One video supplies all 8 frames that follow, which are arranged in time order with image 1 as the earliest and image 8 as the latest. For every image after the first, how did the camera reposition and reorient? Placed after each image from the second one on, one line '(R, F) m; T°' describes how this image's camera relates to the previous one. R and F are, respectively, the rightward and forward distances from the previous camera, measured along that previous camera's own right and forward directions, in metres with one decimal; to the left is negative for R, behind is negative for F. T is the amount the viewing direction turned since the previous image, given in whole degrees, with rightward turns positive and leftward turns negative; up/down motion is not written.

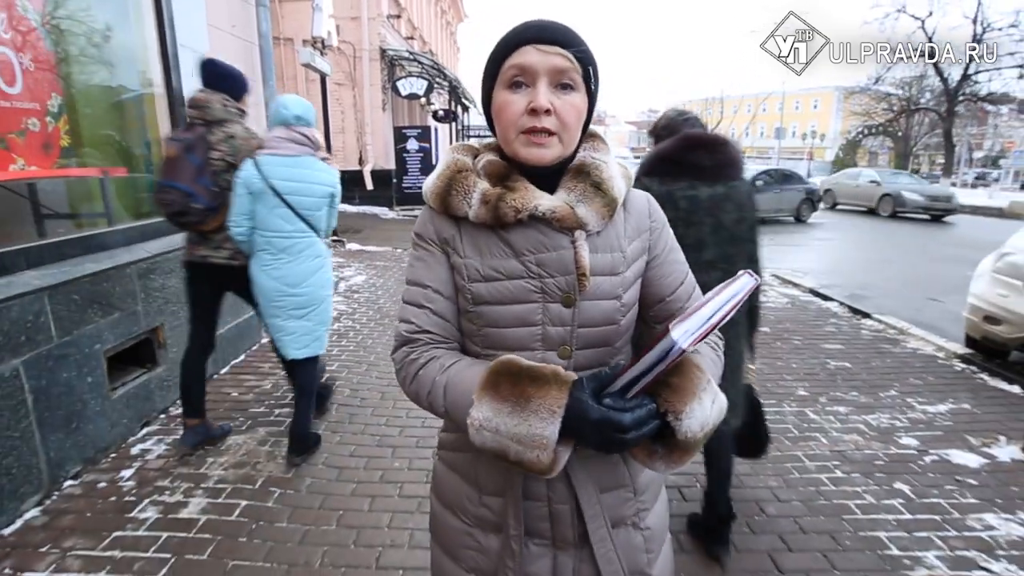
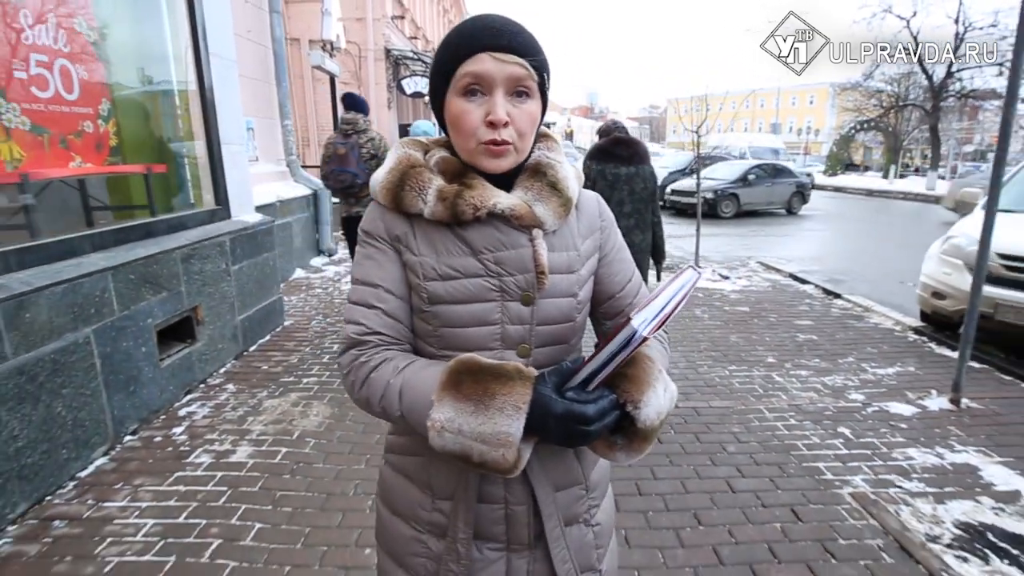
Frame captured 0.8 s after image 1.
(0.0, -0.5) m; 0°
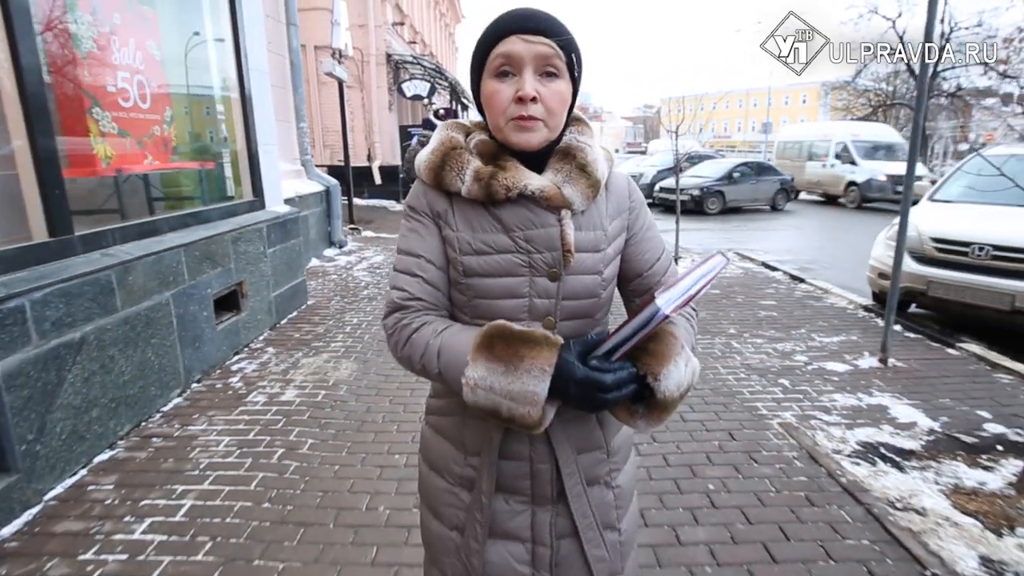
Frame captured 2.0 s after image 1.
(0.0, -0.7) m; 0°
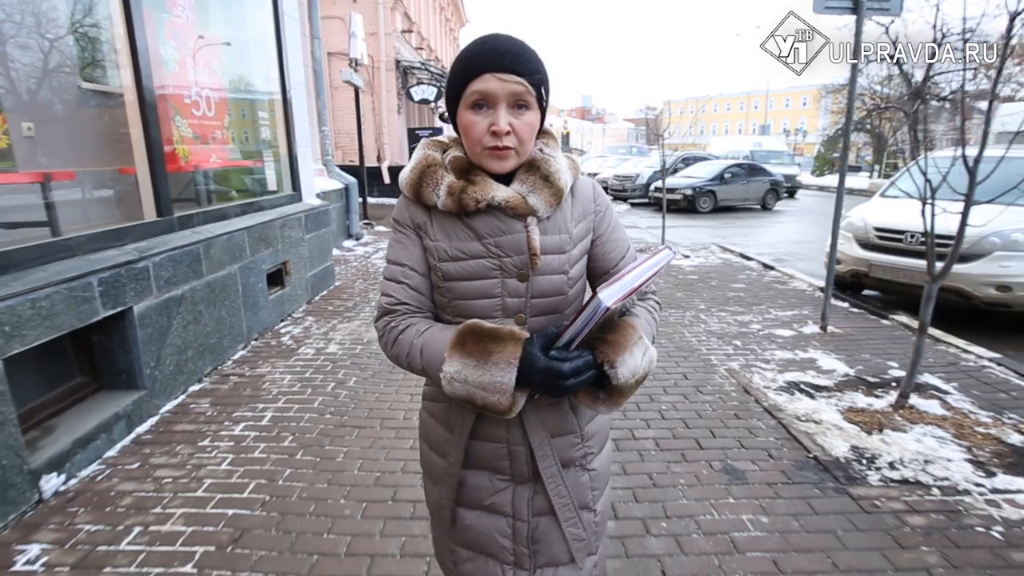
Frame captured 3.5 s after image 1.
(0.0, -0.9) m; 0°
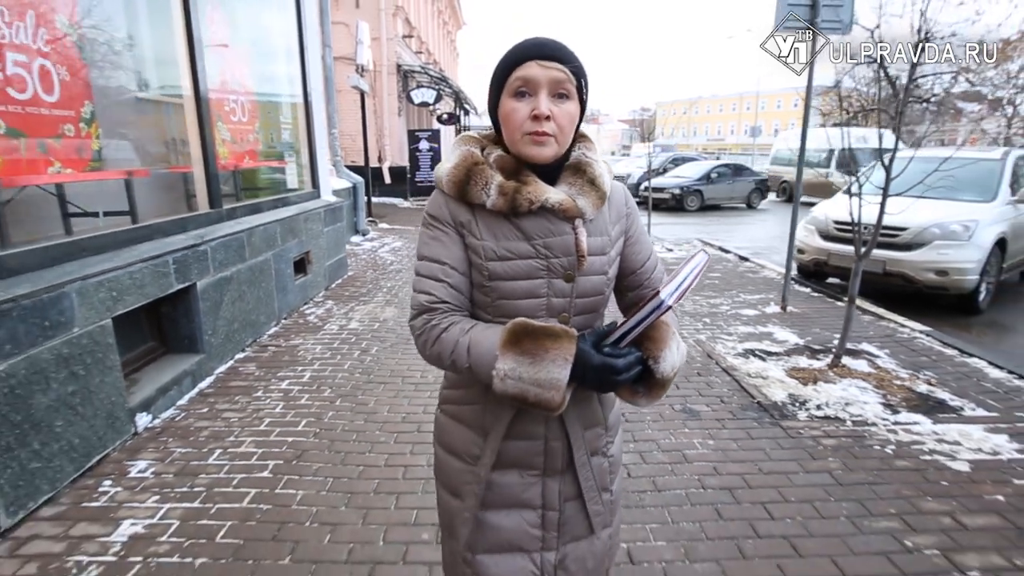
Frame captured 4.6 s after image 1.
(0.0, -0.7) m; +1°
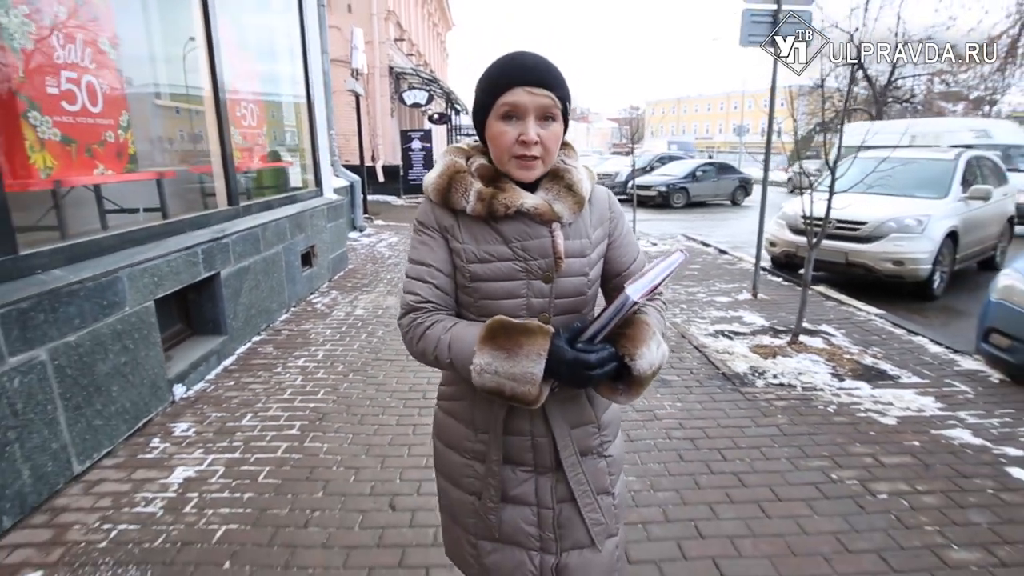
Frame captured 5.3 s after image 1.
(0.0, -0.5) m; +1°
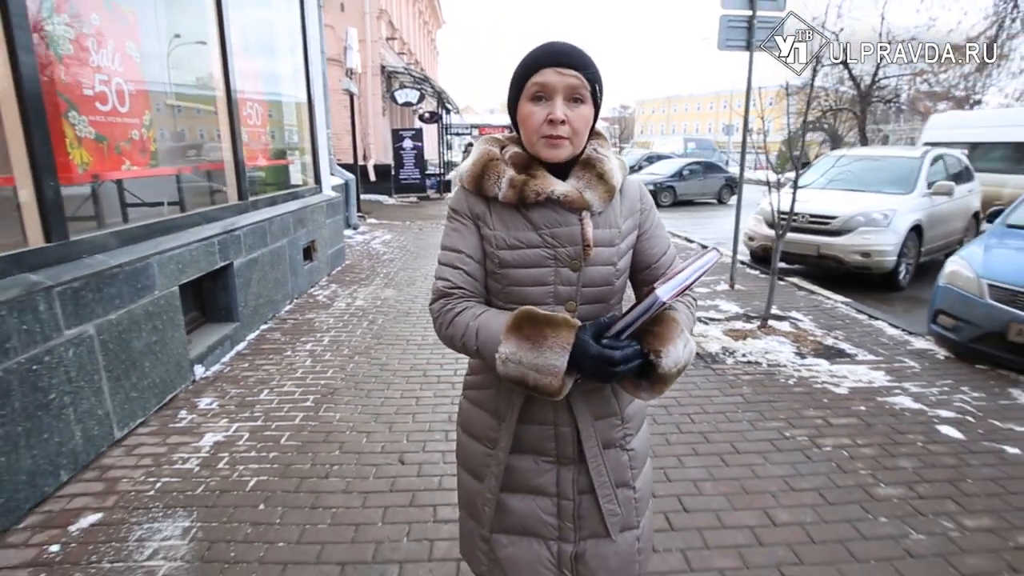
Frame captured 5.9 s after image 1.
(0.0, -0.4) m; +1°
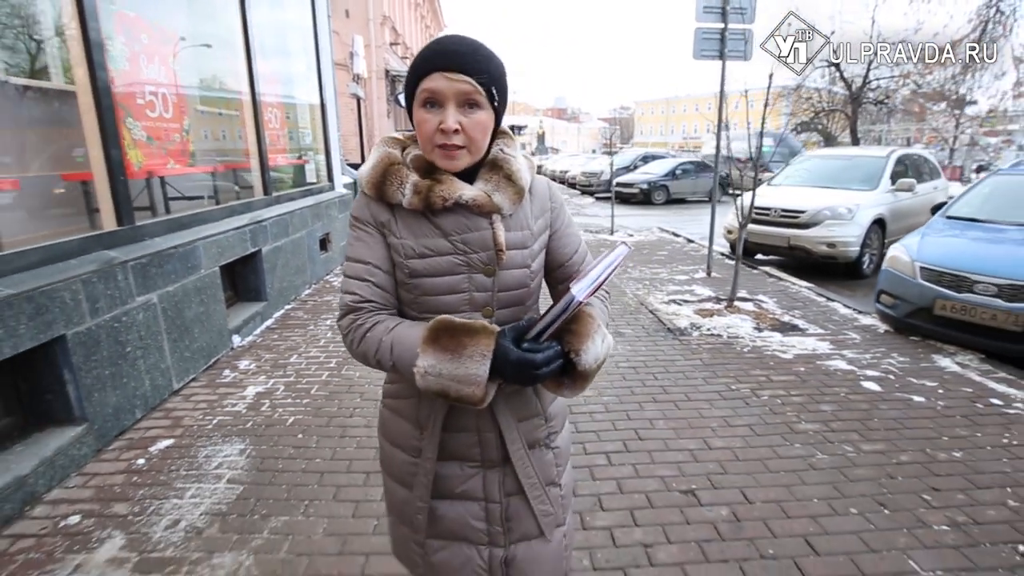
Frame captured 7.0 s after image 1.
(+0.1, -0.7) m; 0°
